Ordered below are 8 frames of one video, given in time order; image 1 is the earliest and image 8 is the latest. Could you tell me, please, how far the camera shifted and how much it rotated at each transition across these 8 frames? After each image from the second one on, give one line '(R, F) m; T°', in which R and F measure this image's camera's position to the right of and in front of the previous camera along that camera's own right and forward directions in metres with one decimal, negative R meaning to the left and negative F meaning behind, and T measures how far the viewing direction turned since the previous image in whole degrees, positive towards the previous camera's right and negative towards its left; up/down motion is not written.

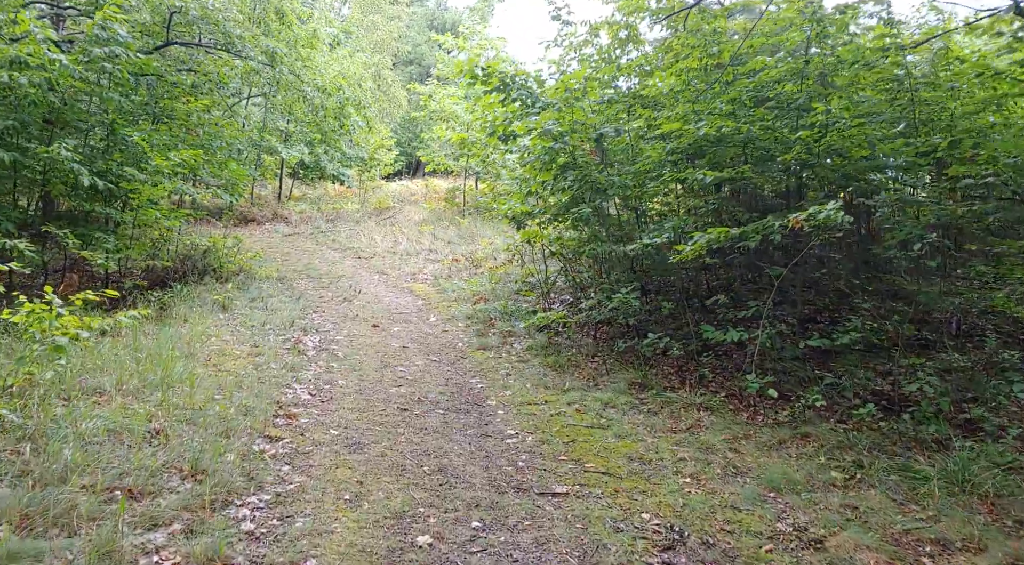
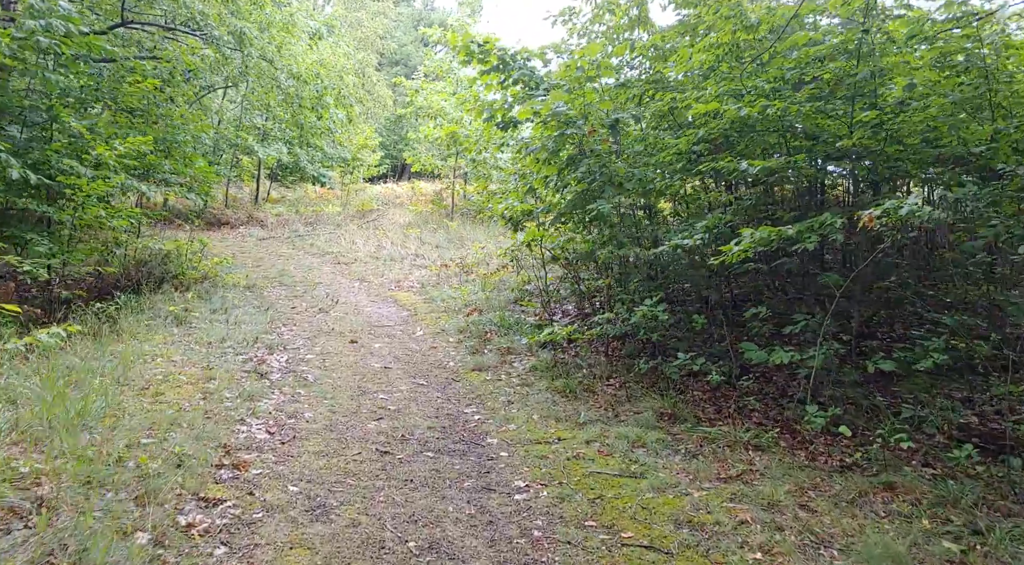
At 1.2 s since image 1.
(-0.2, +1.4) m; +1°
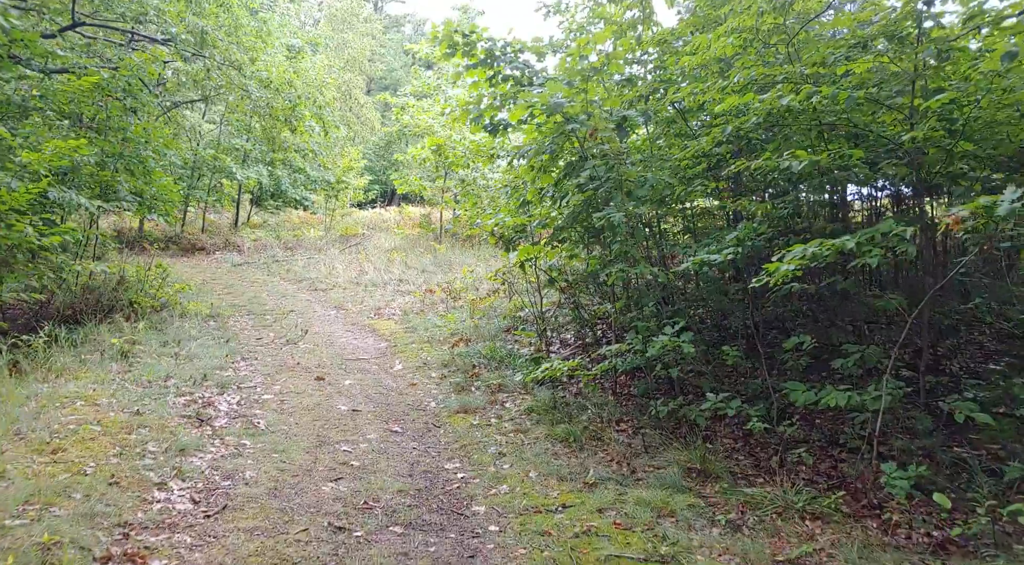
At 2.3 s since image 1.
(0.0, +1.2) m; +1°
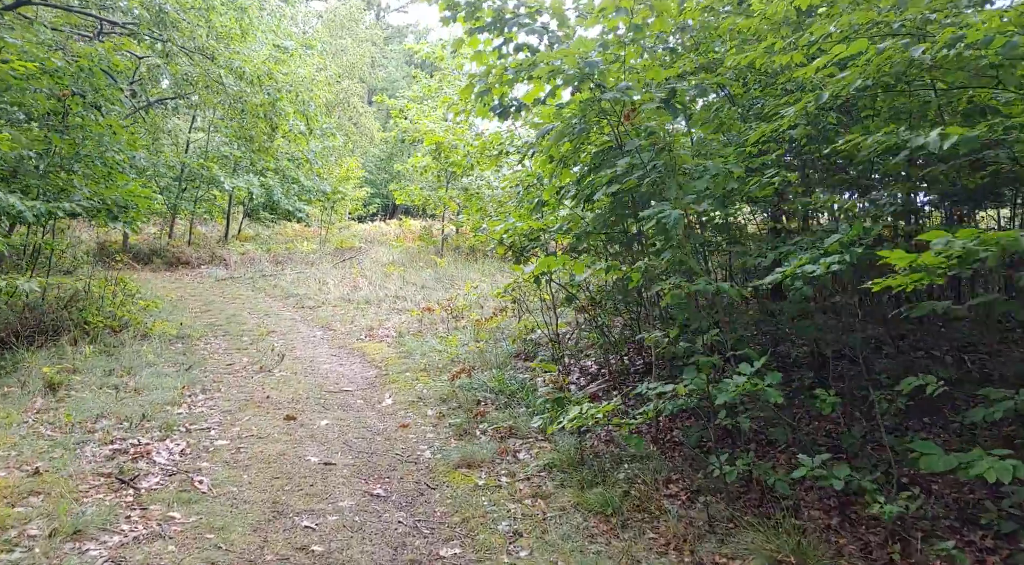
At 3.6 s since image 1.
(-0.1, +1.5) m; 0°
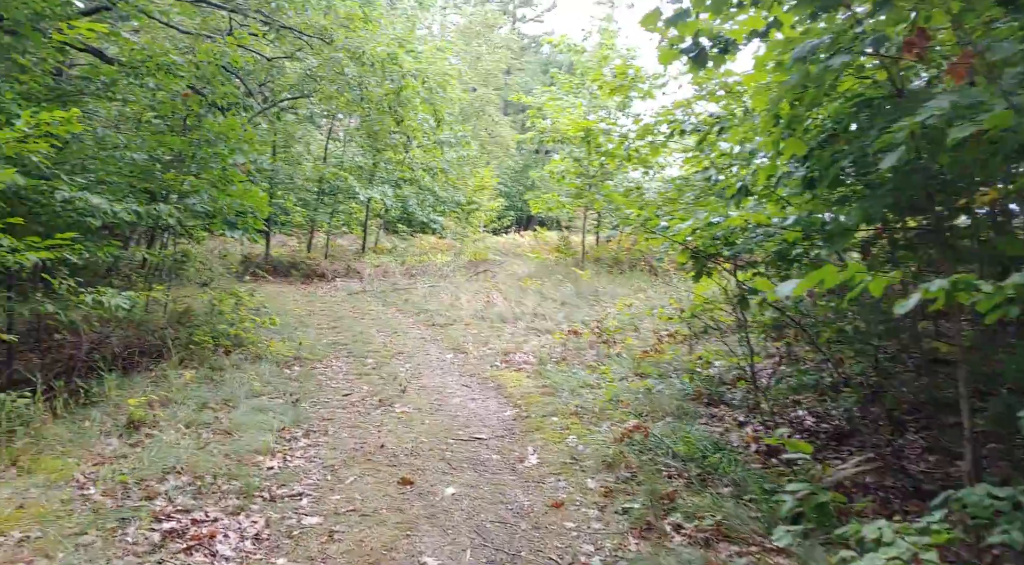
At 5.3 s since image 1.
(-0.4, +1.9) m; -10°
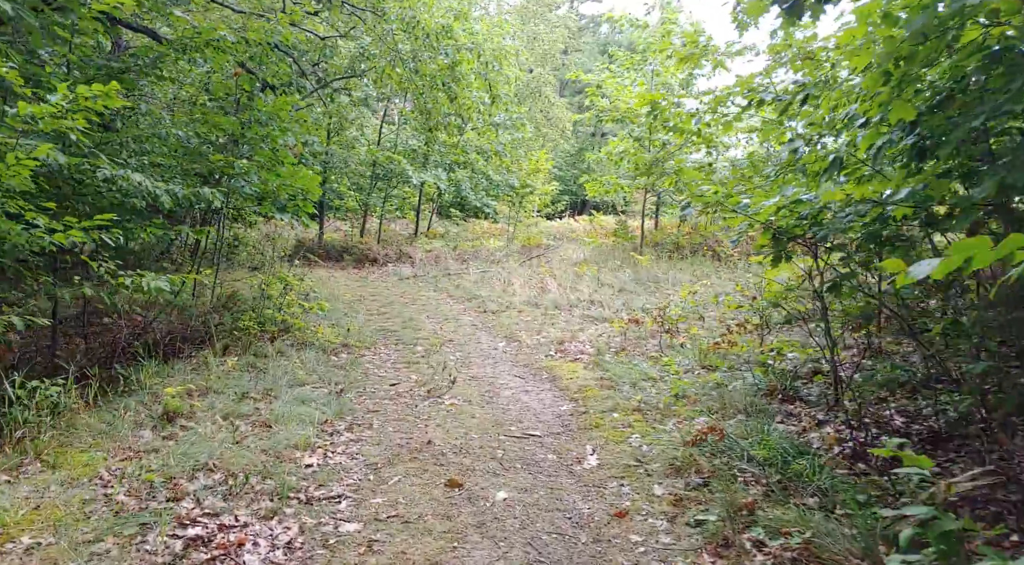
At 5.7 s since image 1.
(0.0, +0.5) m; -4°
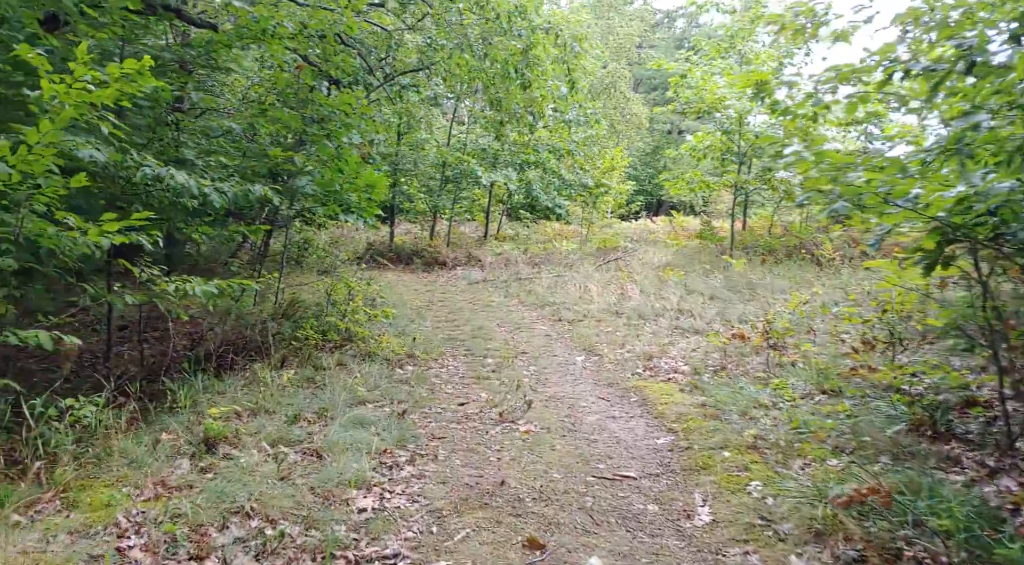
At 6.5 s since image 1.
(-0.1, +0.9) m; -5°
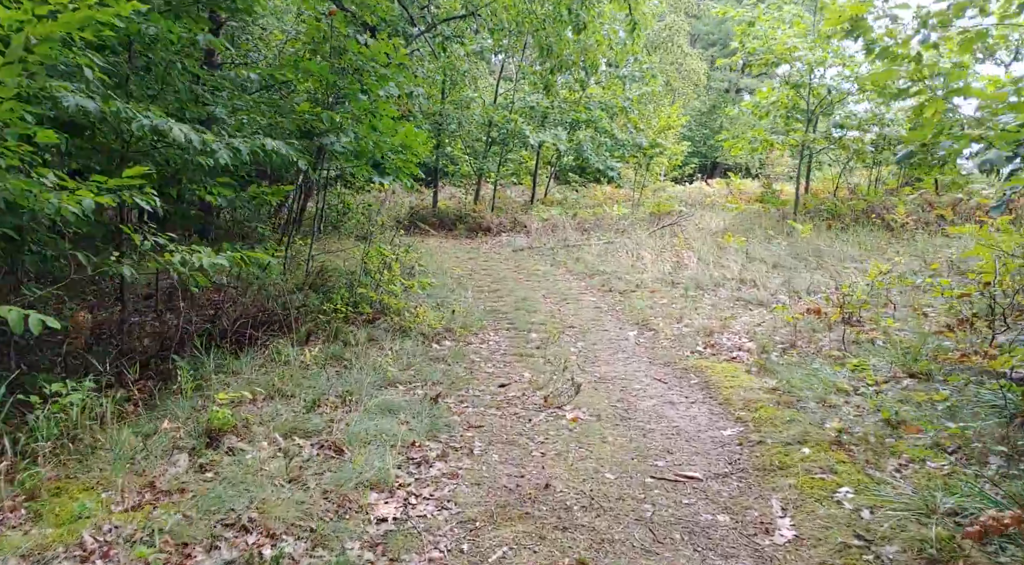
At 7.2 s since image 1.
(0.0, +0.7) m; -4°
